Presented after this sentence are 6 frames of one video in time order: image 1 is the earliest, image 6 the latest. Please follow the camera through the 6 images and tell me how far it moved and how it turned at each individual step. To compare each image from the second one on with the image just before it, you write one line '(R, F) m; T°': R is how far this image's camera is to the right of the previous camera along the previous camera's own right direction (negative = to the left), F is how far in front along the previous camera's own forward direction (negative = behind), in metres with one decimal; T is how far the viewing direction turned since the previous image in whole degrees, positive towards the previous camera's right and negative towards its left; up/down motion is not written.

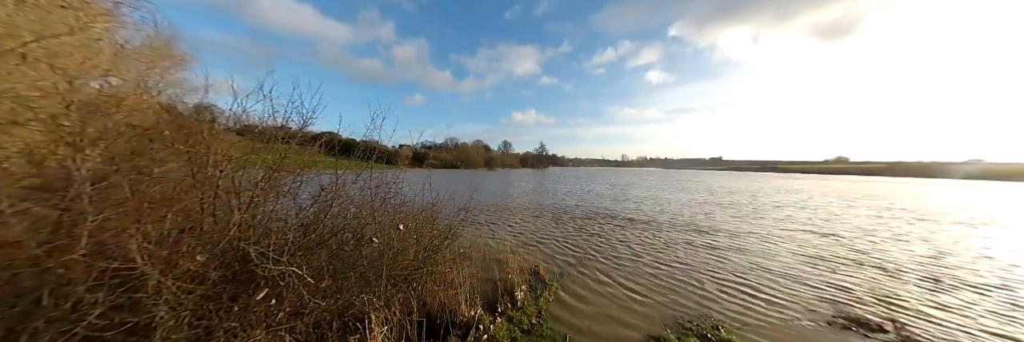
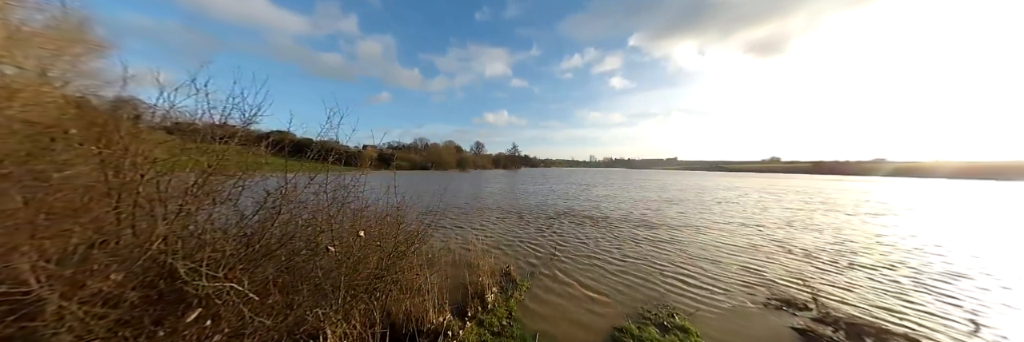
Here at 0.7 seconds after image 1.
(+0.3, 0.0) m; +6°
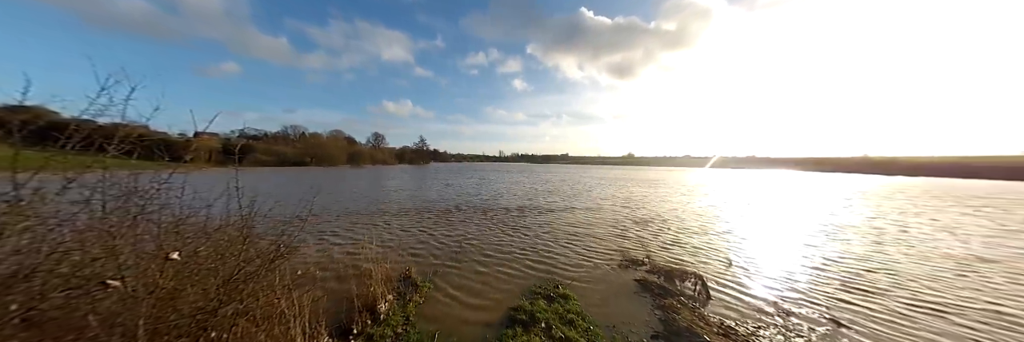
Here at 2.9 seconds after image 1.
(+0.8, -0.2) m; +20°
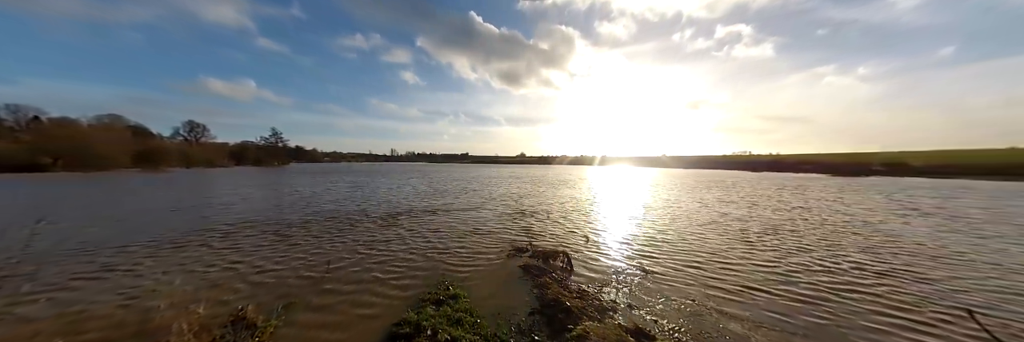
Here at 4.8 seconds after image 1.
(+1.2, -0.3) m; +22°
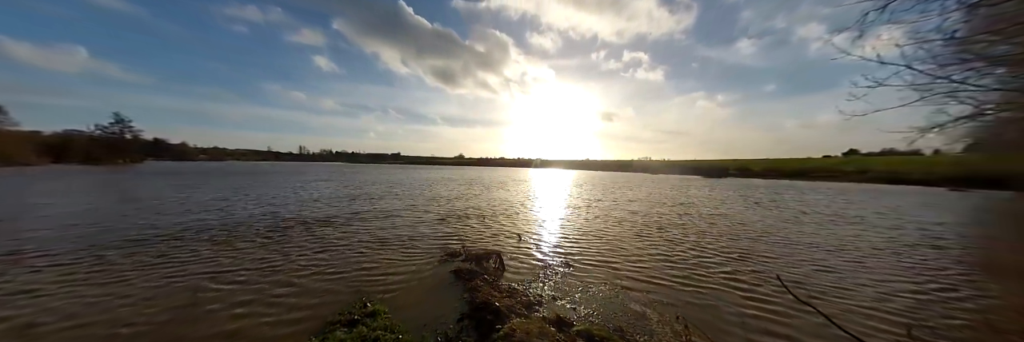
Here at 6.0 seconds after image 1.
(+0.9, -0.2) m; +13°
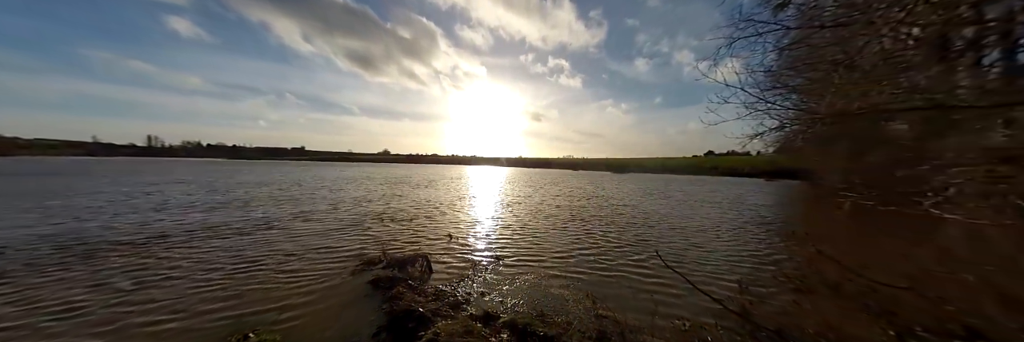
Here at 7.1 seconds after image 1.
(+0.8, +0.1) m; +15°
